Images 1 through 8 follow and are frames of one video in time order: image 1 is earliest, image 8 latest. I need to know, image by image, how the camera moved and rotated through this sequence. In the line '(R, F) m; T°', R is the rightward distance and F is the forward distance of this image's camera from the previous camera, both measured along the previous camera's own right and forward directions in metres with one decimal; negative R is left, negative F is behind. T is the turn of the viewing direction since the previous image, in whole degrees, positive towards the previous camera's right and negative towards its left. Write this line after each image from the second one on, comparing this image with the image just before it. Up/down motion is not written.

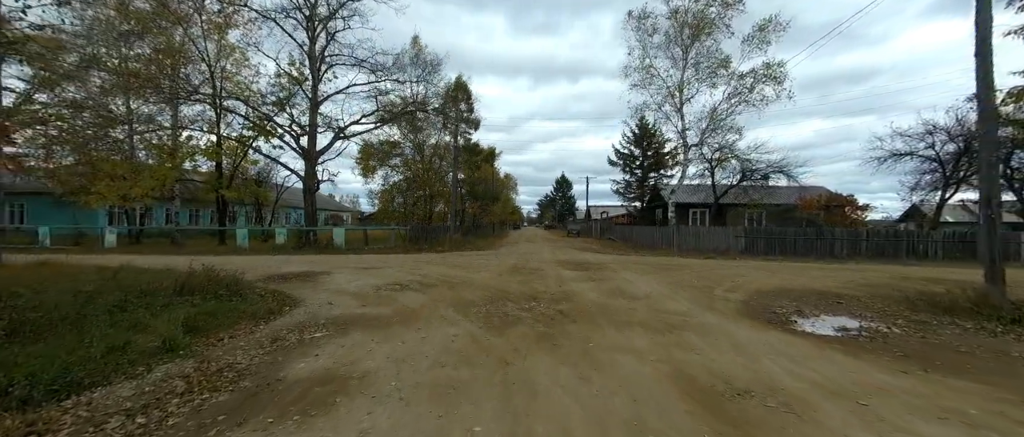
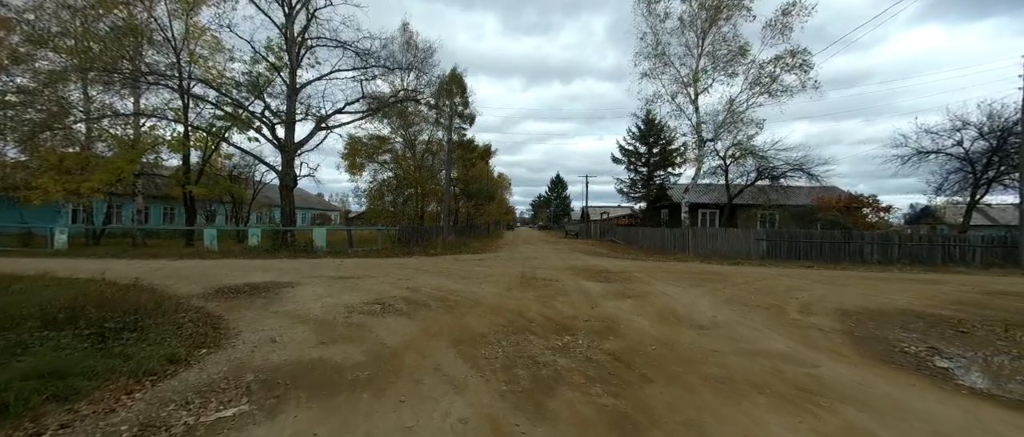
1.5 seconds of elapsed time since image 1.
(-0.5, +2.2) m; +1°
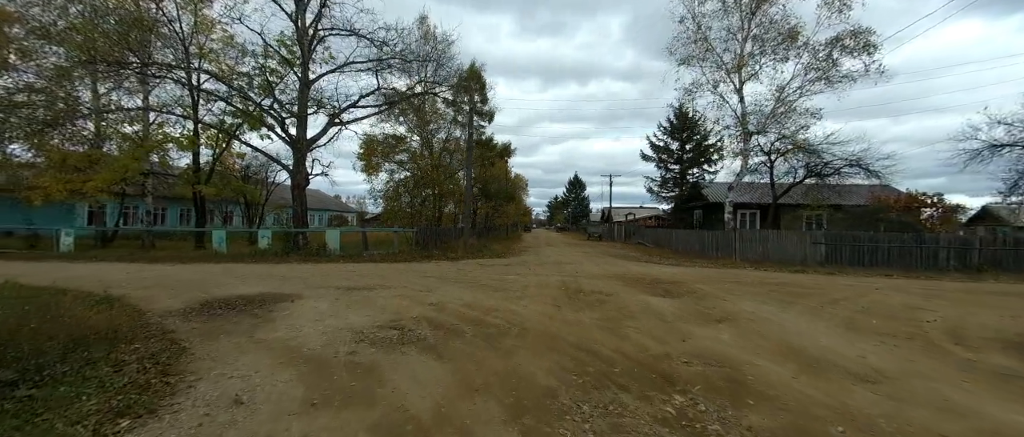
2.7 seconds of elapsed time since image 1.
(-0.6, +1.7) m; -2°
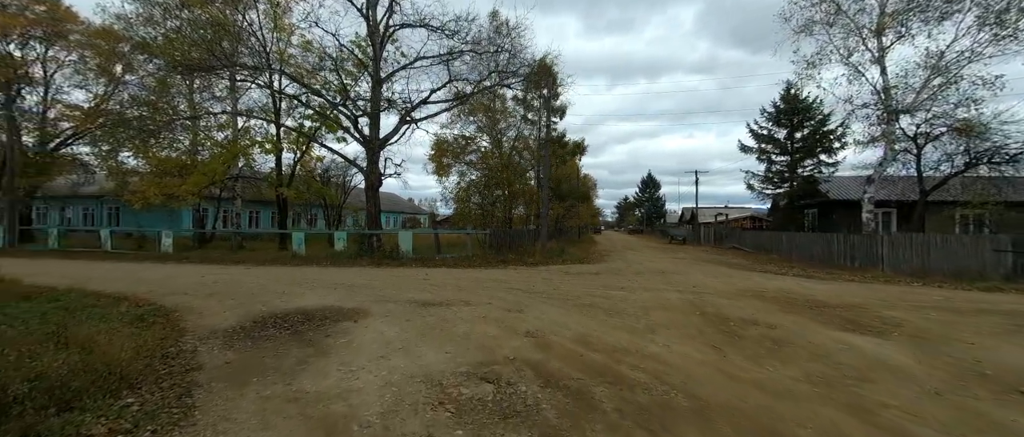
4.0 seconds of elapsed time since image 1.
(-0.9, +2.0) m; -10°
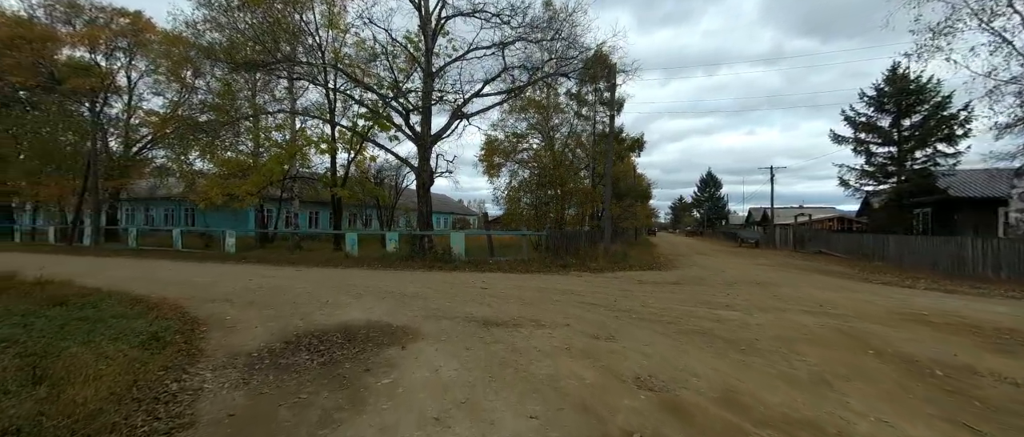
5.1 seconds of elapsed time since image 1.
(-0.6, +1.5) m; -7°
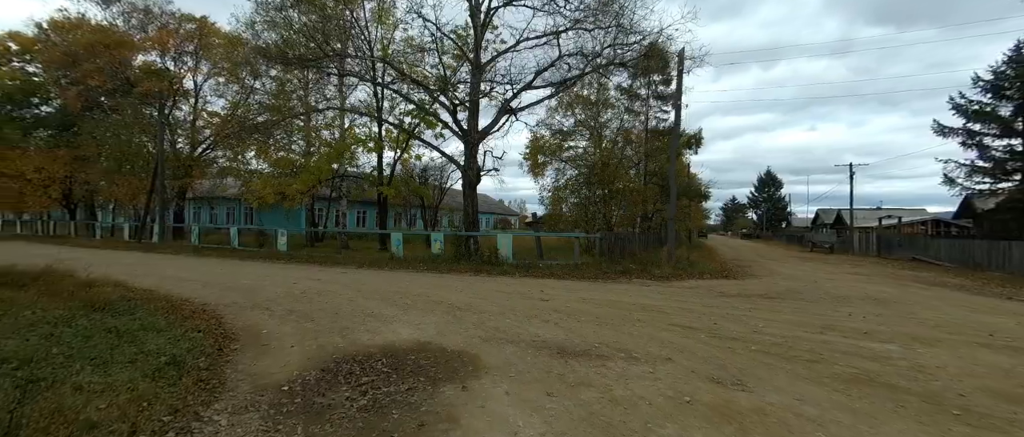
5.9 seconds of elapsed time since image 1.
(-0.5, +1.1) m; -6°
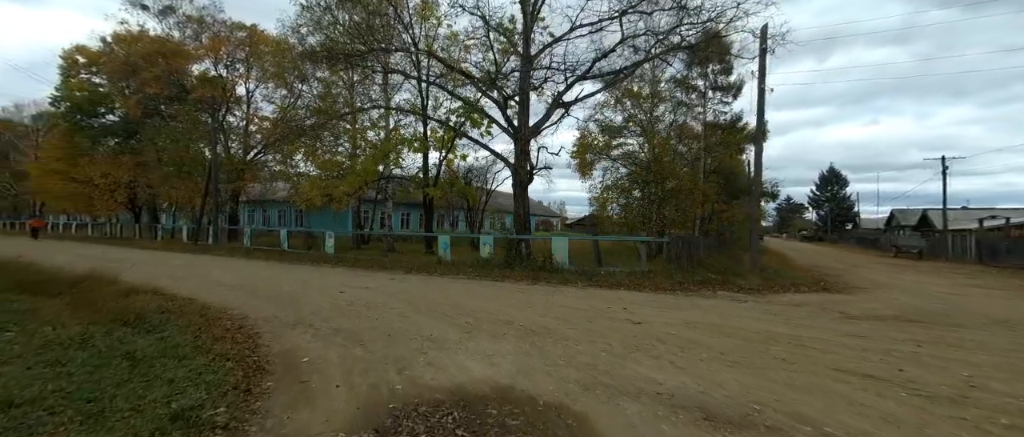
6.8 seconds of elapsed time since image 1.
(-0.7, +1.2) m; -6°
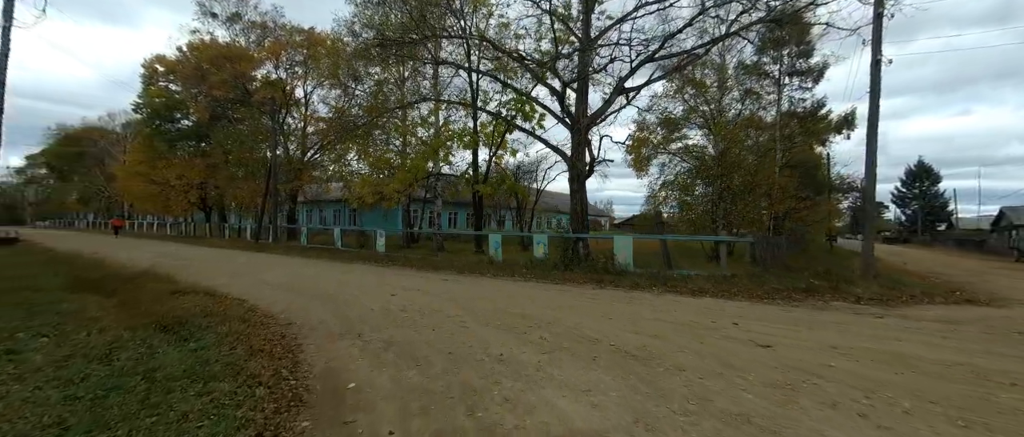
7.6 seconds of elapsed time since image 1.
(-0.5, +1.1) m; -7°
